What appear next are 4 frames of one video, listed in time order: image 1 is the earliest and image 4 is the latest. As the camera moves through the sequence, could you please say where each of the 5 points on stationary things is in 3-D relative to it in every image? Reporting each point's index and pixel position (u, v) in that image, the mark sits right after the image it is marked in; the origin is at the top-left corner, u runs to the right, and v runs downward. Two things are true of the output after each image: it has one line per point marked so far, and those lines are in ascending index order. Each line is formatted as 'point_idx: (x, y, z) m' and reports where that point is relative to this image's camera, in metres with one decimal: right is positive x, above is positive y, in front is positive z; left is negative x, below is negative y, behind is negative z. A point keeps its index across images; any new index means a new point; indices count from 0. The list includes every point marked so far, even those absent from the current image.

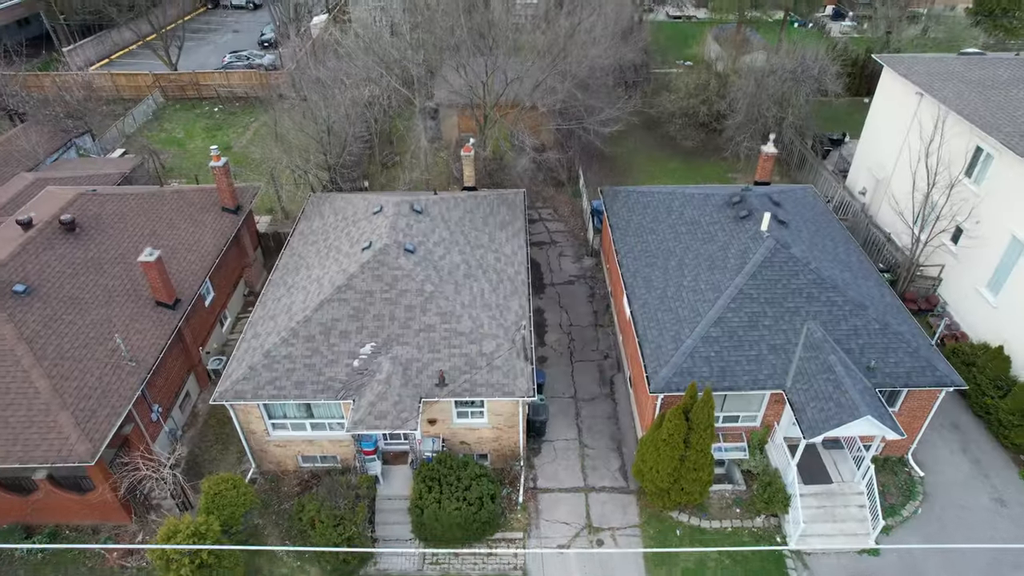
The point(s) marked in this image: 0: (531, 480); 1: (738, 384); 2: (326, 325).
0: (+0.5, -4.9, +16.8) m
1: (+5.3, -2.2, +15.2) m
2: (-4.6, -0.9, +16.1) m
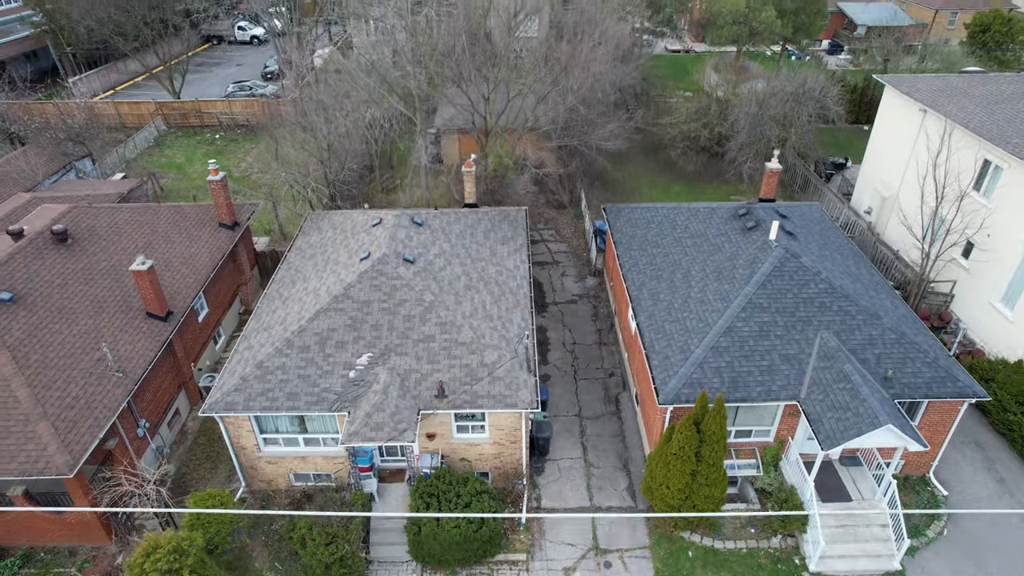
0: (+0.5, -5.2, +16.0) m
1: (+5.3, -2.4, +14.6) m
2: (-4.5, -1.1, +15.5) m
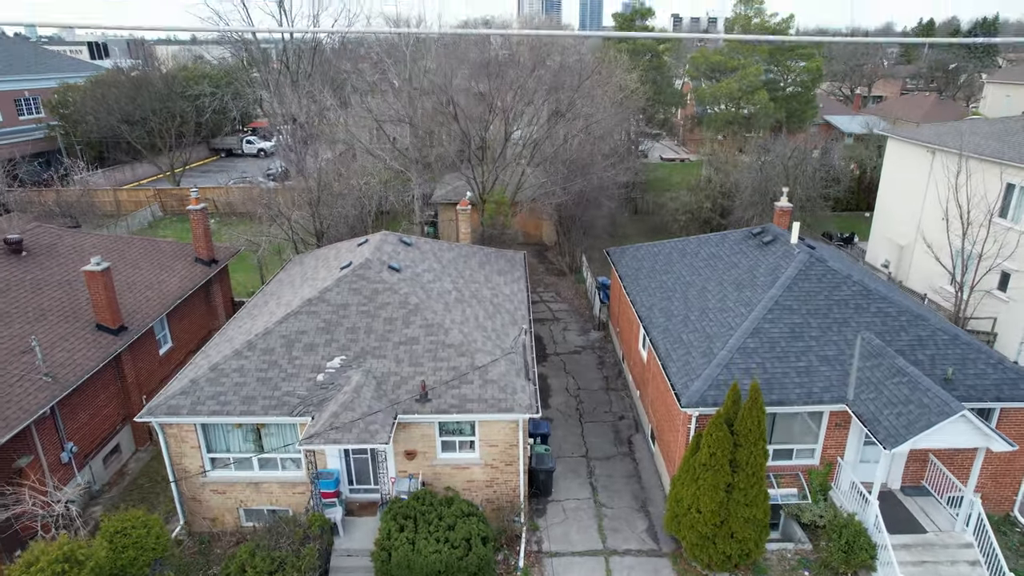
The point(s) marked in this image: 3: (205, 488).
0: (+0.4, -5.1, +13.1) m
1: (+5.2, -2.1, +12.3) m
2: (-4.6, -1.0, +13.6) m
3: (-6.1, -4.0, +13.0) m
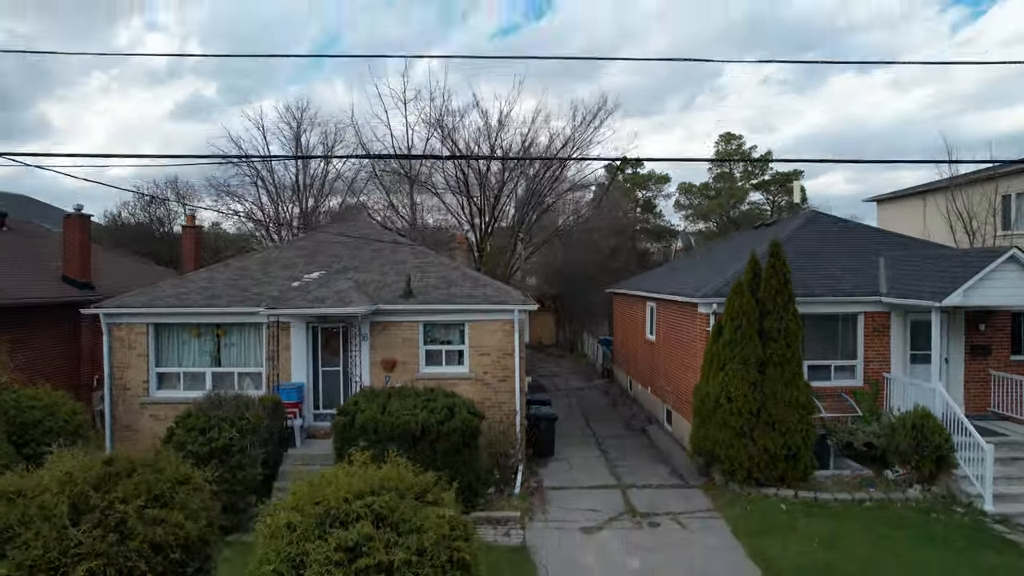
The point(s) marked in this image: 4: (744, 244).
0: (+0.3, -3.2, +10.7) m
1: (+5.2, -0.1, +11.0) m
2: (-4.7, +0.5, +12.6) m
3: (-6.2, -2.1, +11.0) m
4: (+5.3, +1.0, +14.8) m
